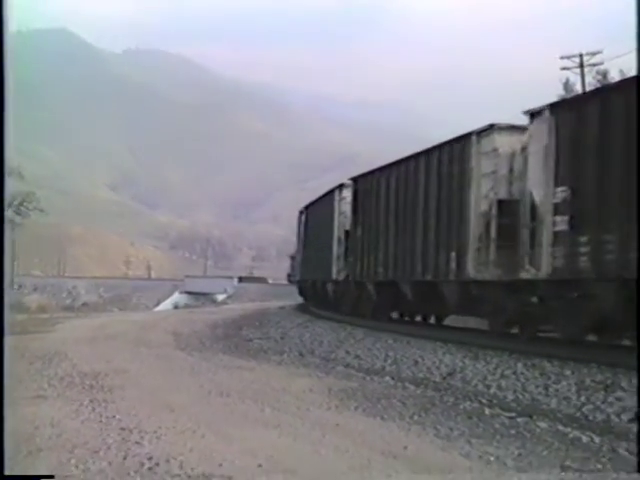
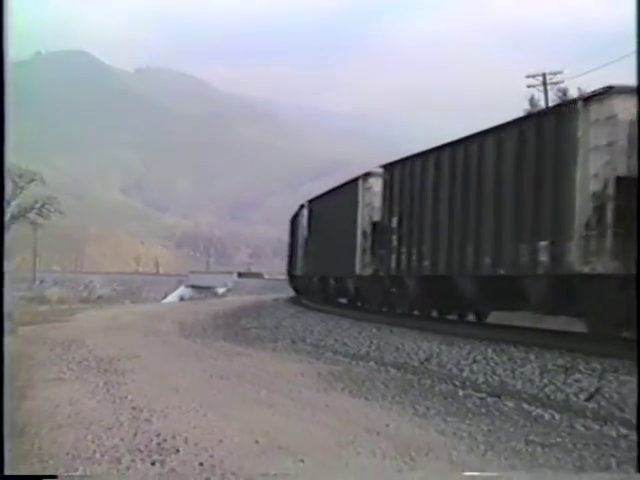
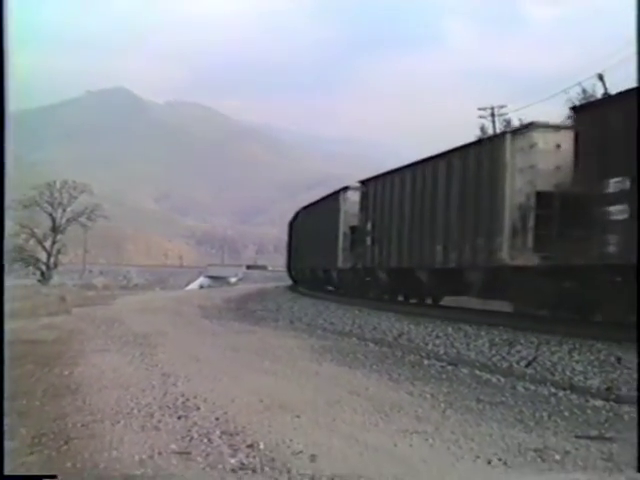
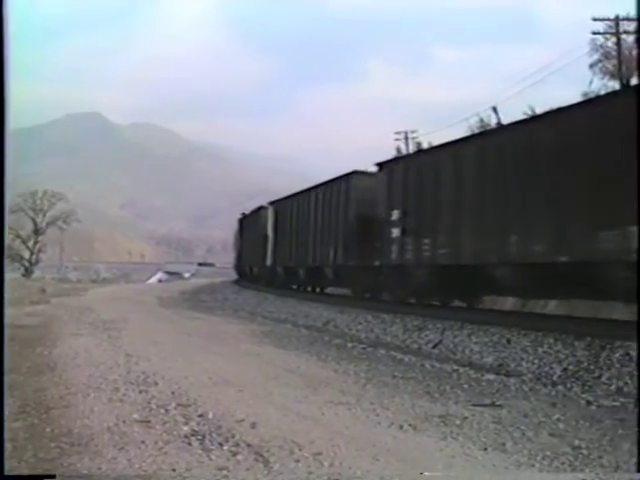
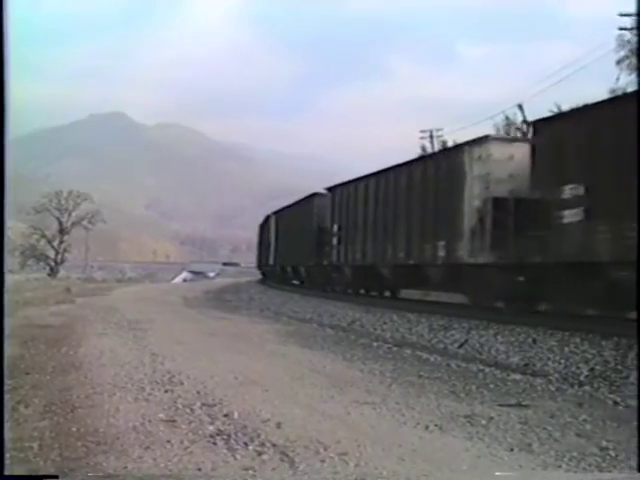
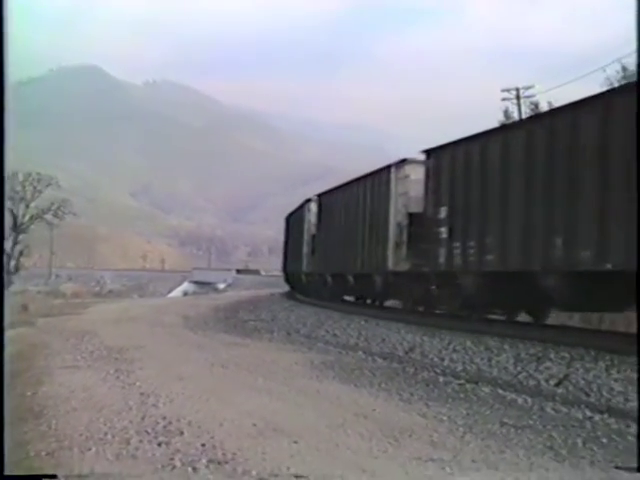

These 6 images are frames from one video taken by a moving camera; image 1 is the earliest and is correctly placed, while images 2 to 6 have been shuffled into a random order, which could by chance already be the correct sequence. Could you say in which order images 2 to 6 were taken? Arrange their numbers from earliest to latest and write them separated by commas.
2, 6, 3, 5, 4
